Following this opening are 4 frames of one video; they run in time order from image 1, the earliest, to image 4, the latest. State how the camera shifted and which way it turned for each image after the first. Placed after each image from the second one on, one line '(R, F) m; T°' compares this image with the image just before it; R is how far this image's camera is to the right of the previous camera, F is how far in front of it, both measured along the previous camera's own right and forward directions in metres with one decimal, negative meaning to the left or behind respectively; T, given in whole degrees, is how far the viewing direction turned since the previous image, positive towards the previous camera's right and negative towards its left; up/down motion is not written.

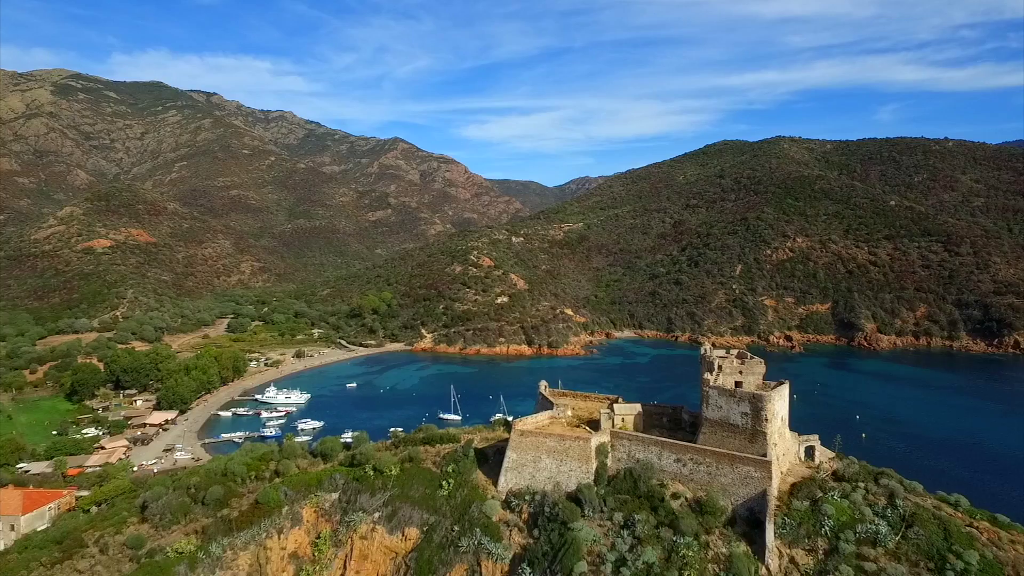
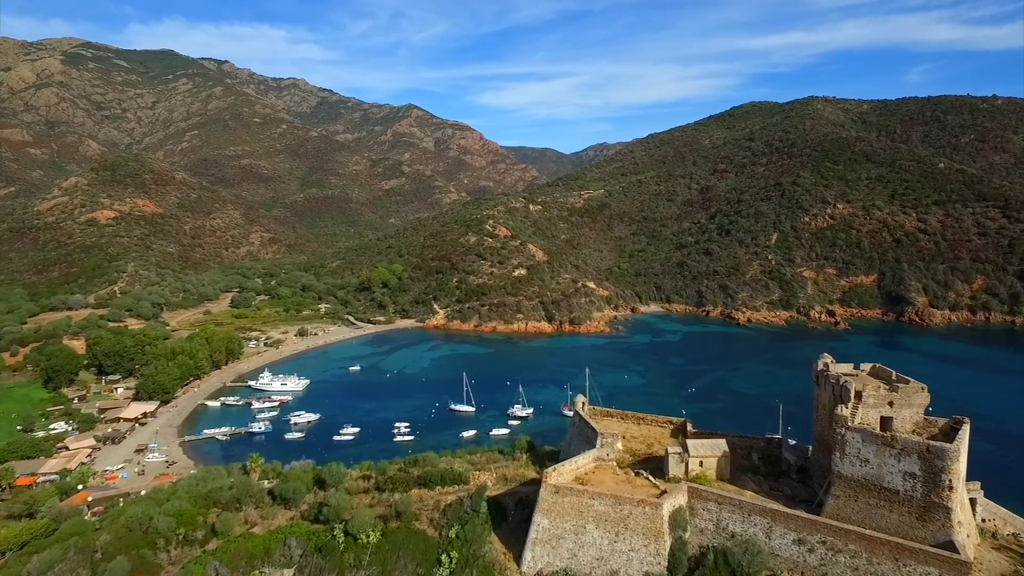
(-0.2, +4.7) m; -2°
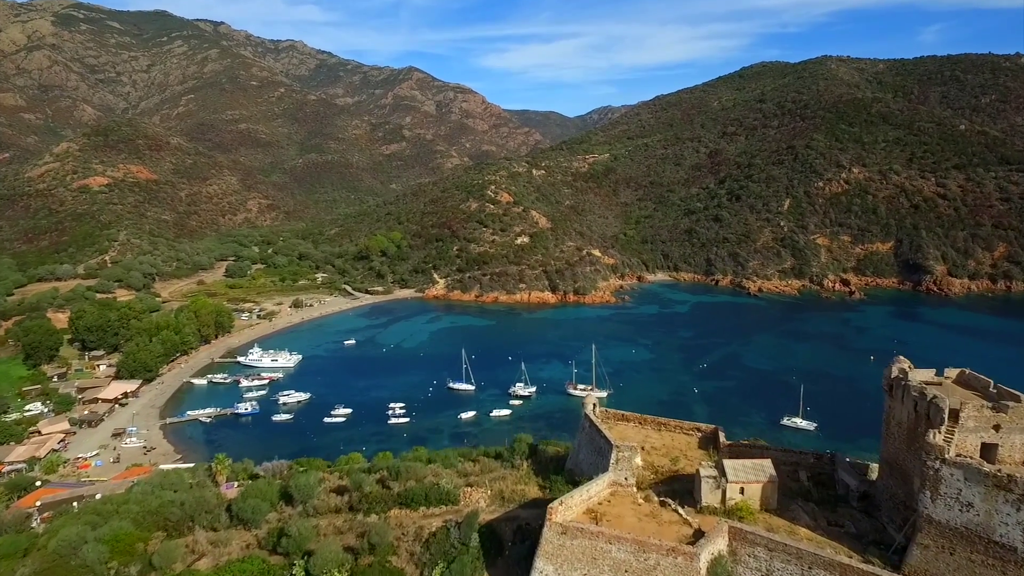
(+0.1, +2.1) m; 0°
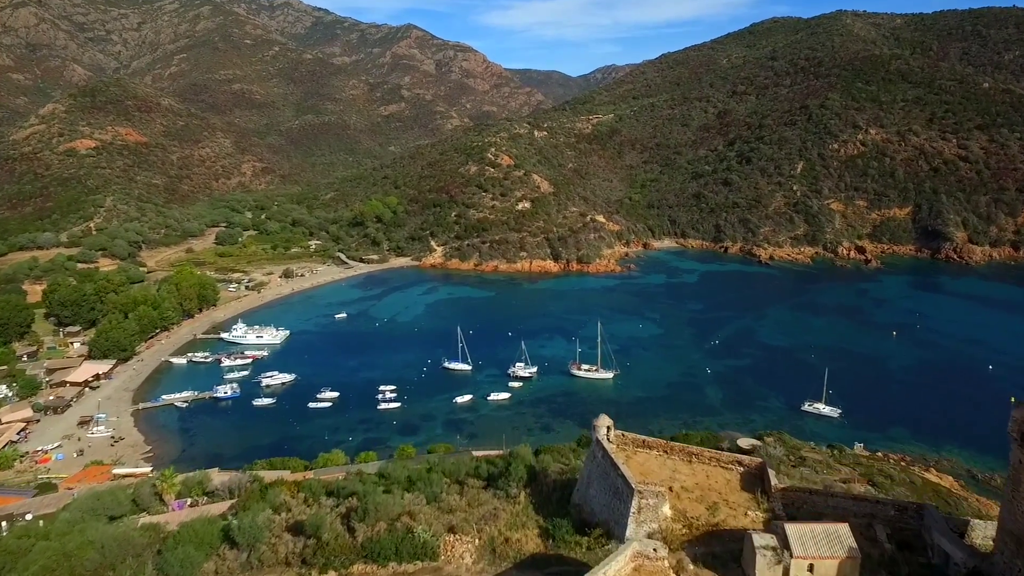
(+0.1, +2.3) m; 0°
